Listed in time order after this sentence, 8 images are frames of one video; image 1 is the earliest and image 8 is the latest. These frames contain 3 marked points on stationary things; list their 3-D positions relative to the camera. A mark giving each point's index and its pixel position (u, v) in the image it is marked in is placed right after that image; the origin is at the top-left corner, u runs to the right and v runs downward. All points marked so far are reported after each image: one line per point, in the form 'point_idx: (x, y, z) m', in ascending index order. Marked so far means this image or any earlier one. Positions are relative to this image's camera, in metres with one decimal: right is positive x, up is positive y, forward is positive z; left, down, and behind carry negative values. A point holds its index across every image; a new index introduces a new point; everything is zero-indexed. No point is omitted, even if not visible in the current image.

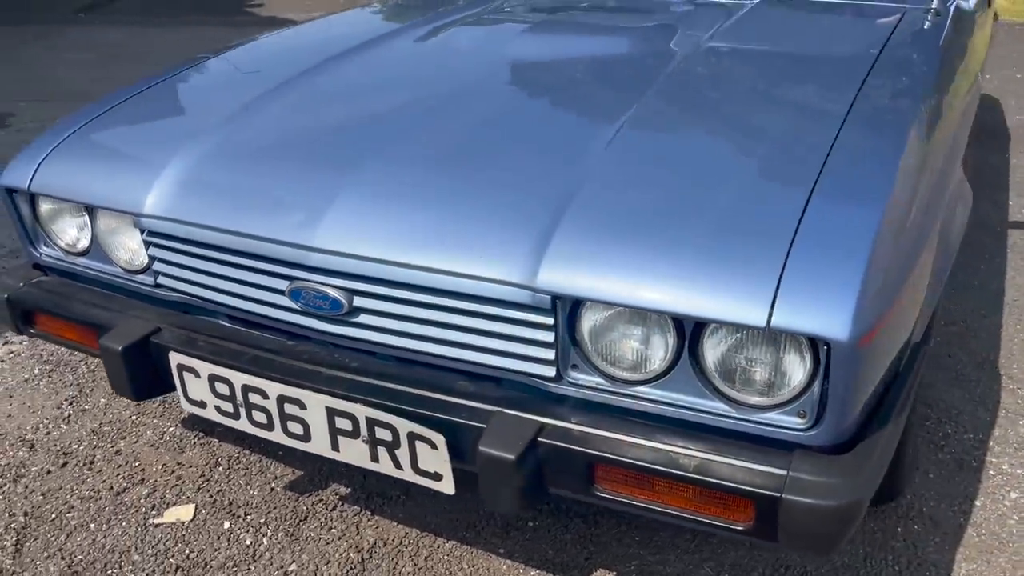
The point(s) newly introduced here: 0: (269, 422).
0: (-0.4, -0.2, +1.6) m
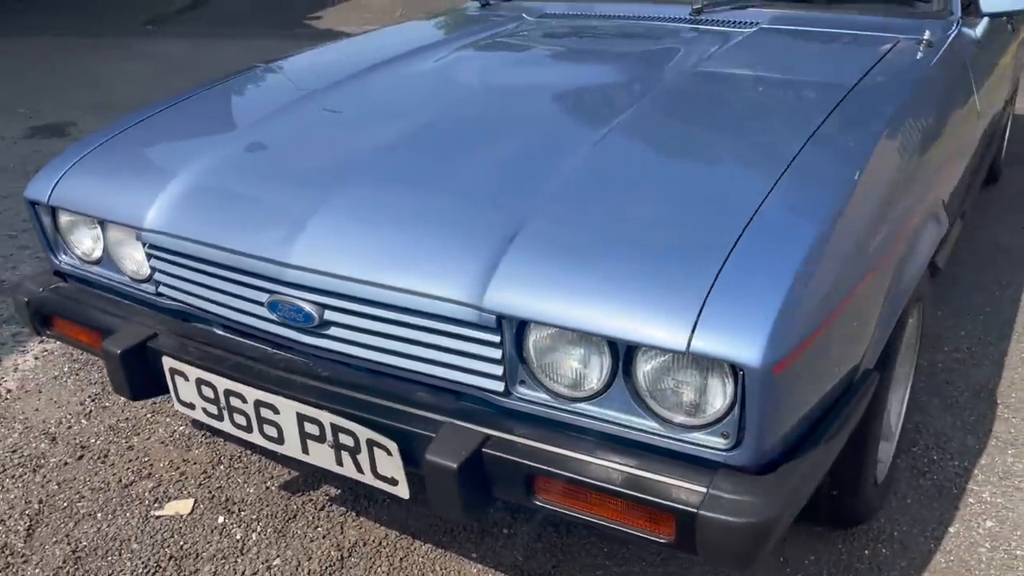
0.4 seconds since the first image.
0: (-0.5, -0.3, +1.8) m
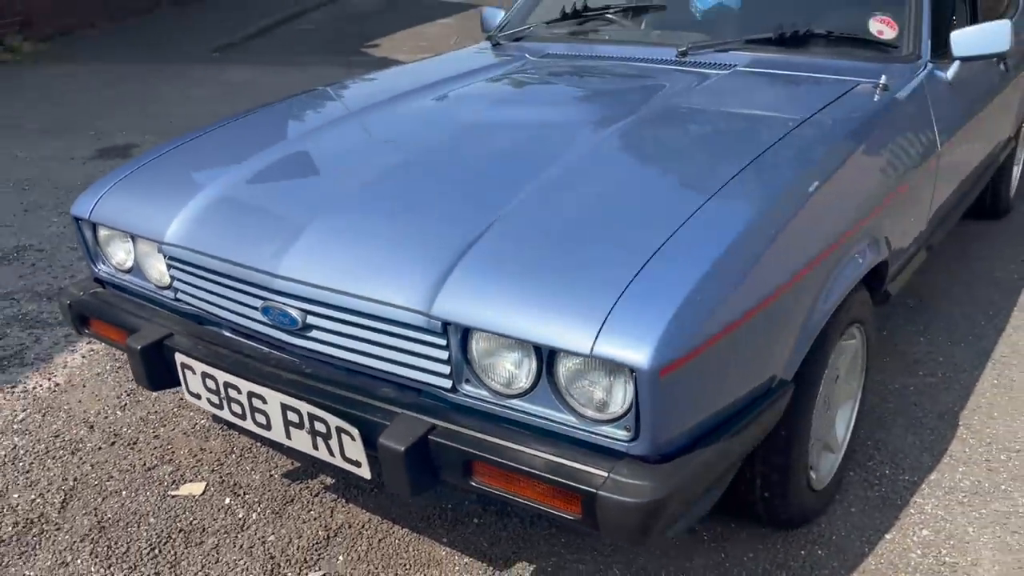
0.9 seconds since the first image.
0: (-0.6, -0.3, +2.0) m
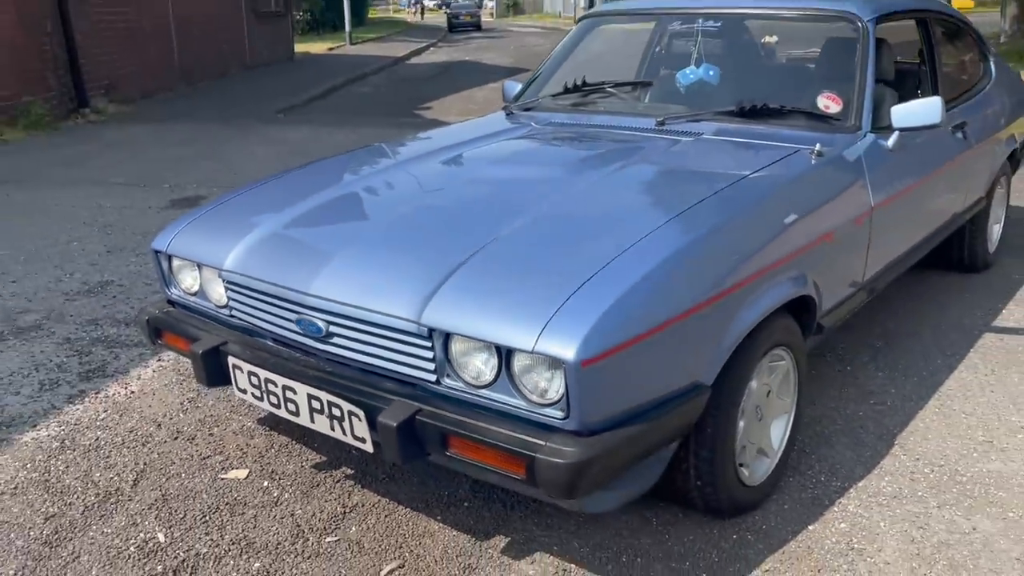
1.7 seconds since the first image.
0: (-0.7, -0.3, +2.6) m
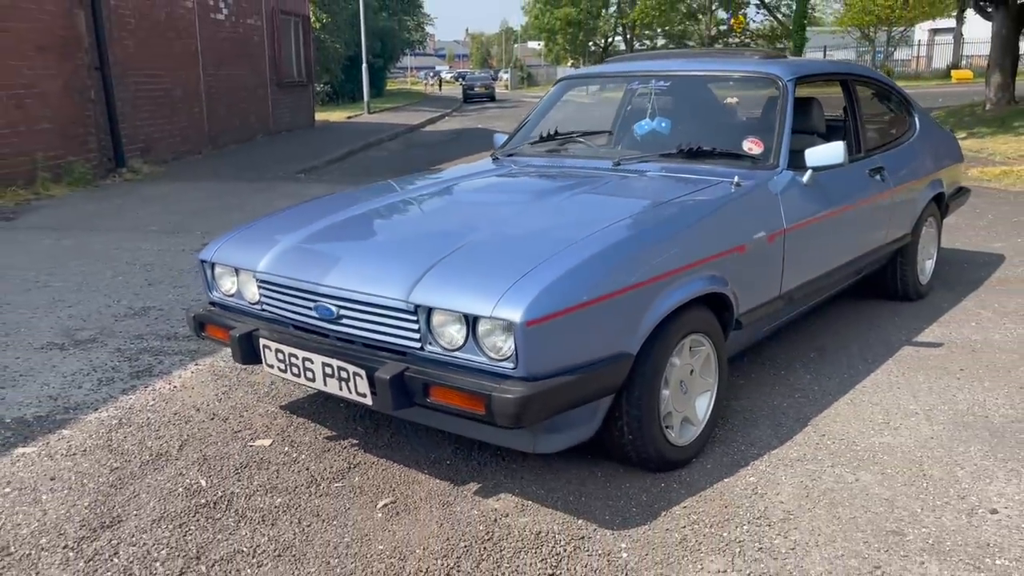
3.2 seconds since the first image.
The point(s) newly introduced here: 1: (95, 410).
0: (-0.8, -0.3, +3.3) m
1: (-1.9, -0.5, +4.0) m
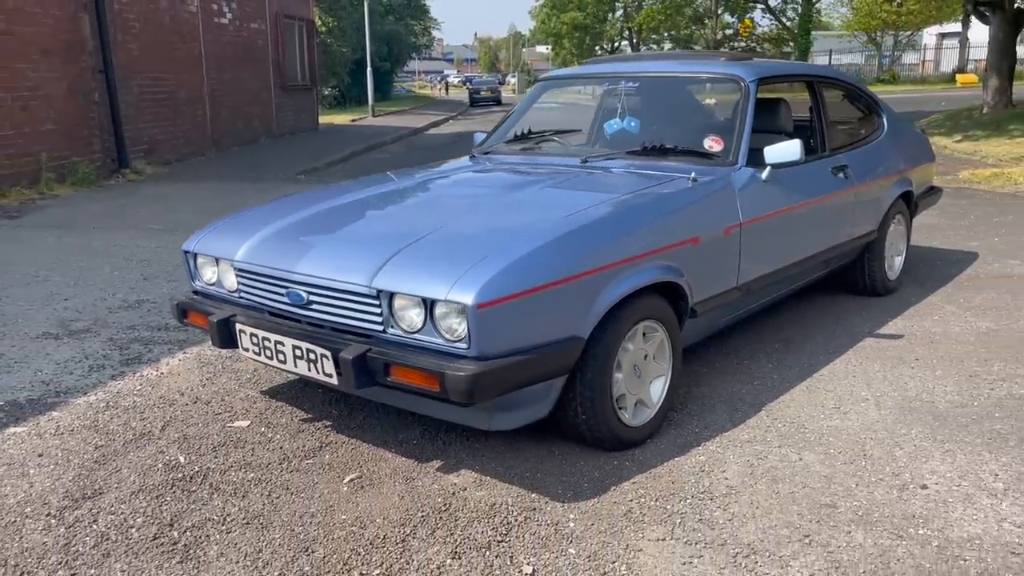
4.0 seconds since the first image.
0: (-0.9, -0.3, +3.5) m
1: (-2.0, -0.5, +4.2) m
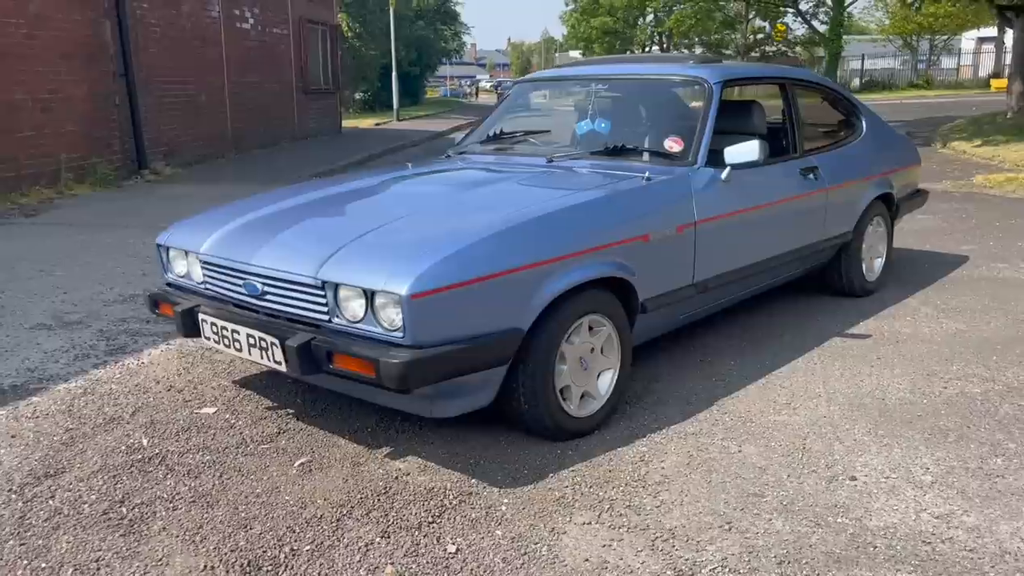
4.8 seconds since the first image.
0: (-1.1, -0.2, +3.6) m
1: (-2.2, -0.5, +4.4) m
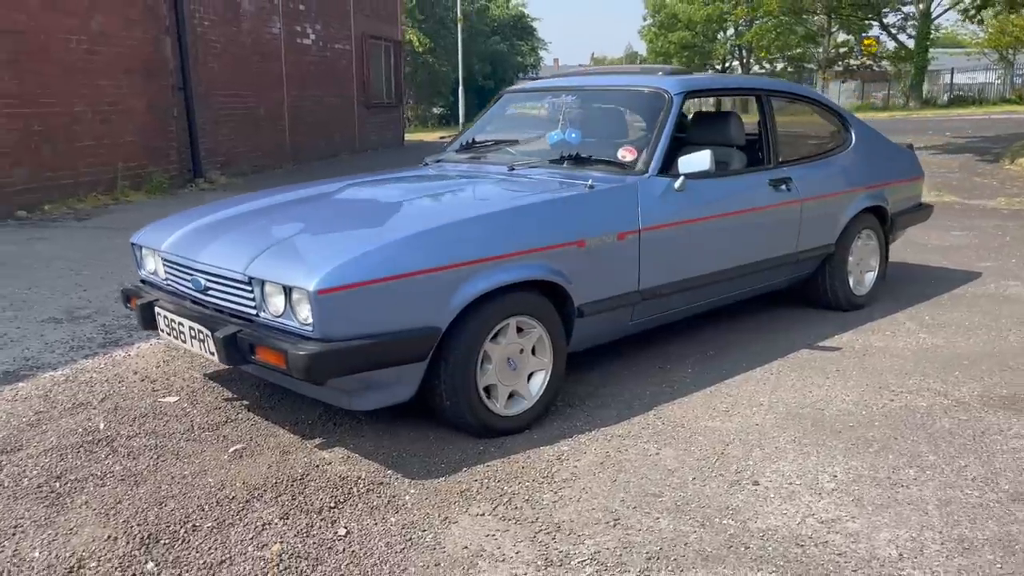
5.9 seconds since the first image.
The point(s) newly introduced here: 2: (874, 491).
0: (-1.4, -0.2, +3.9) m
1: (-2.4, -0.4, +4.7) m
2: (+1.3, -0.7, +3.2) m
